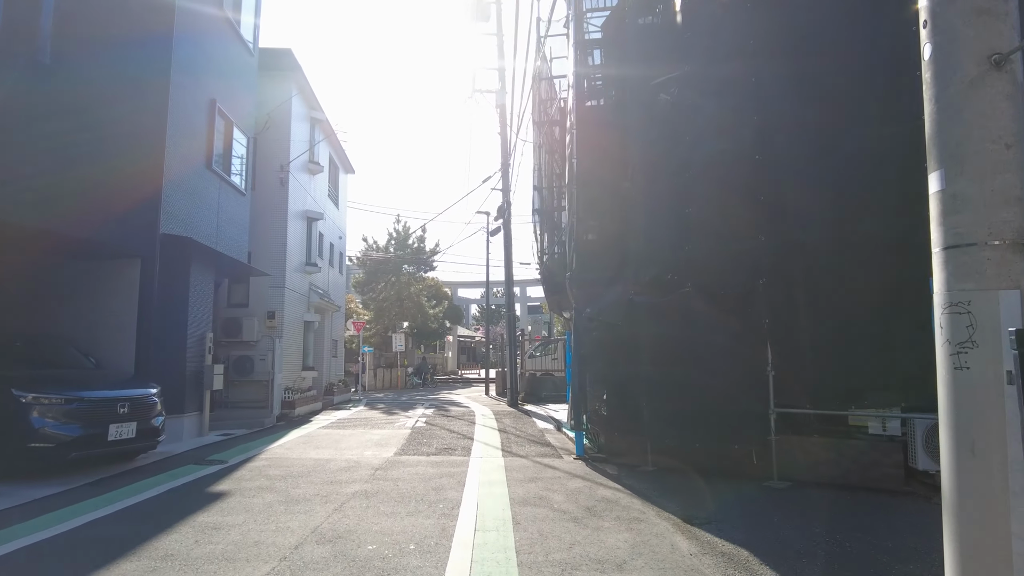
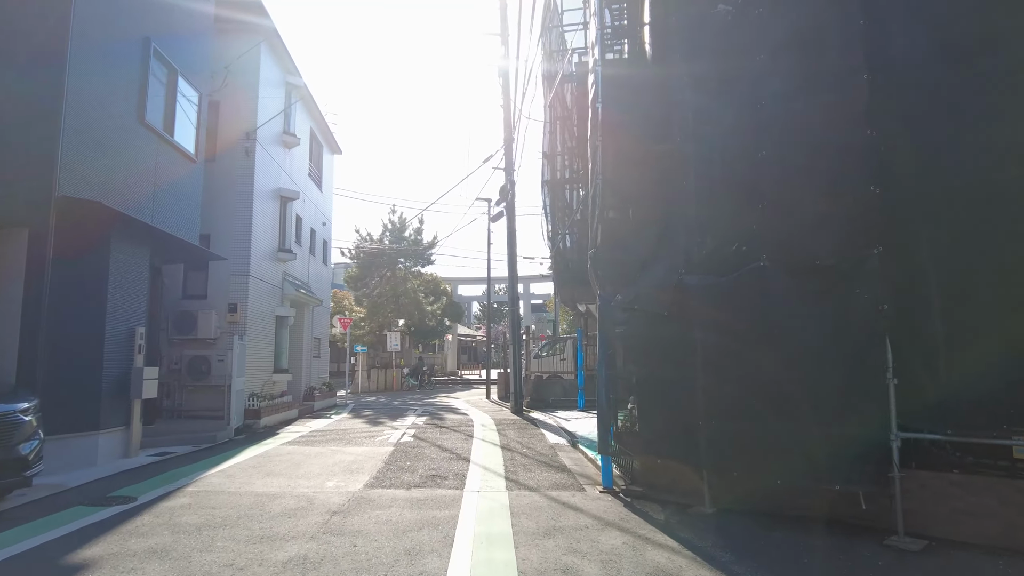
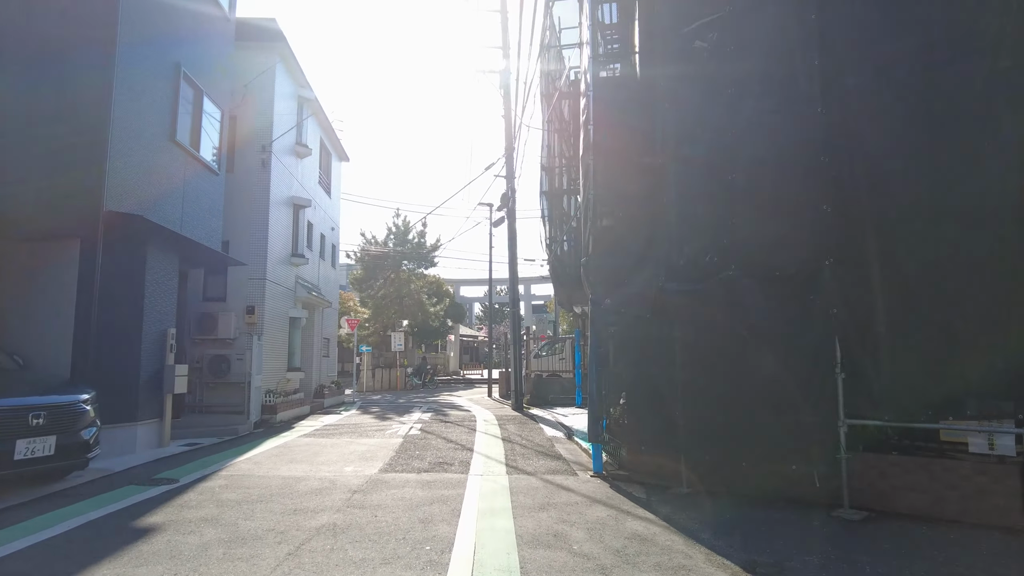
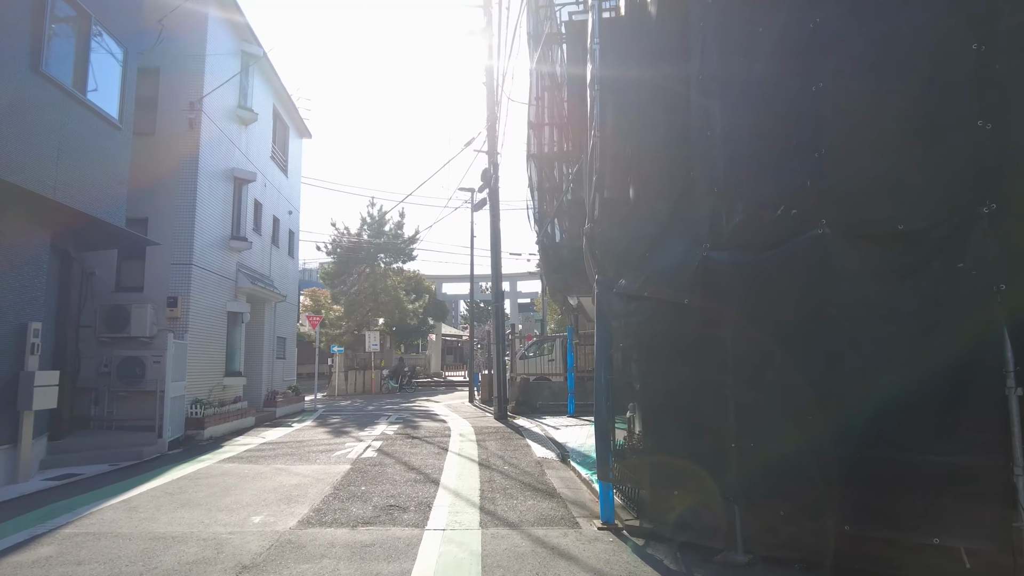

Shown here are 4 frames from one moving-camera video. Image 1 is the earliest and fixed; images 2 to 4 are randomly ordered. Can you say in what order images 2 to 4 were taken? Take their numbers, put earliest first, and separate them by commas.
3, 2, 4
